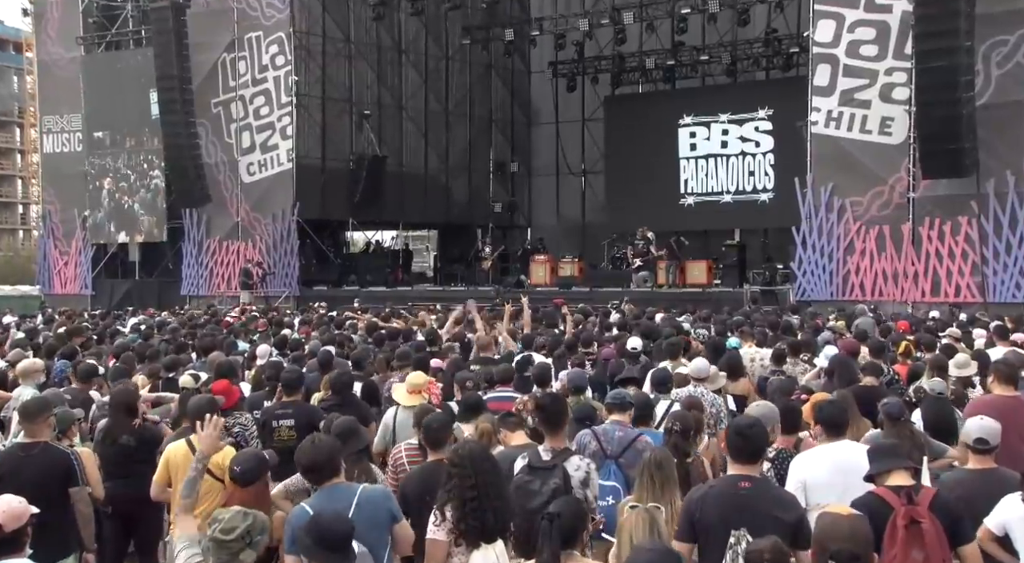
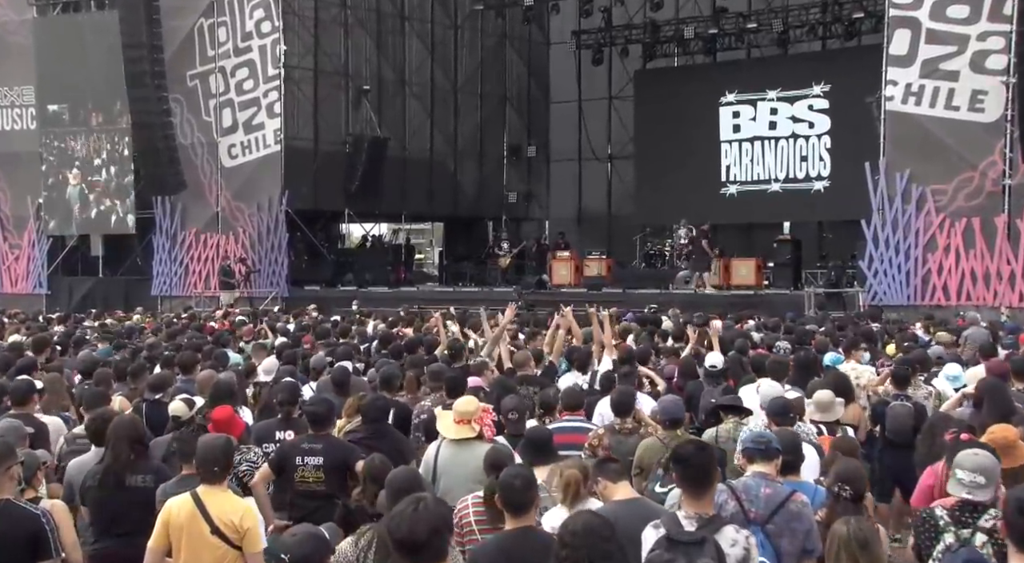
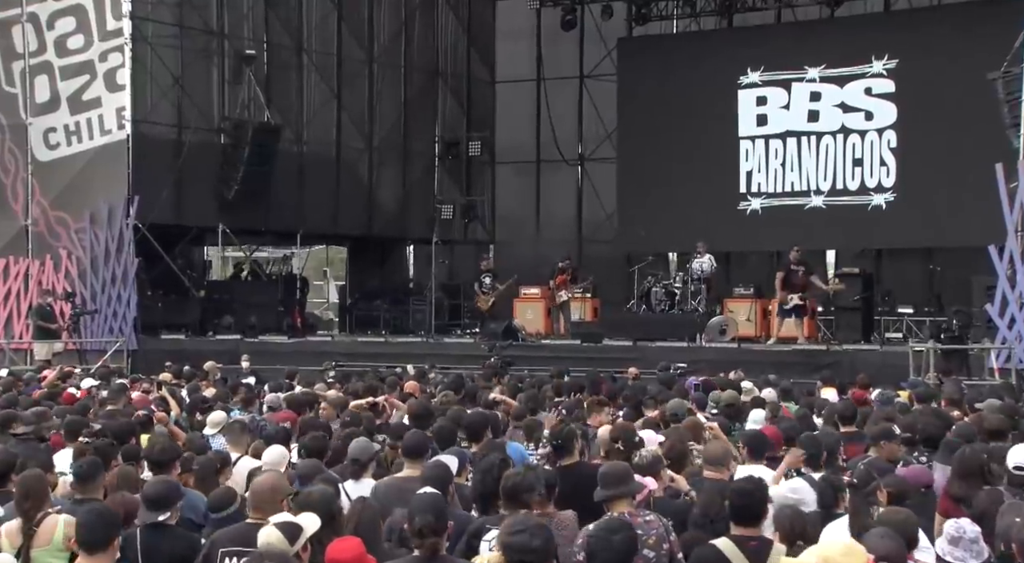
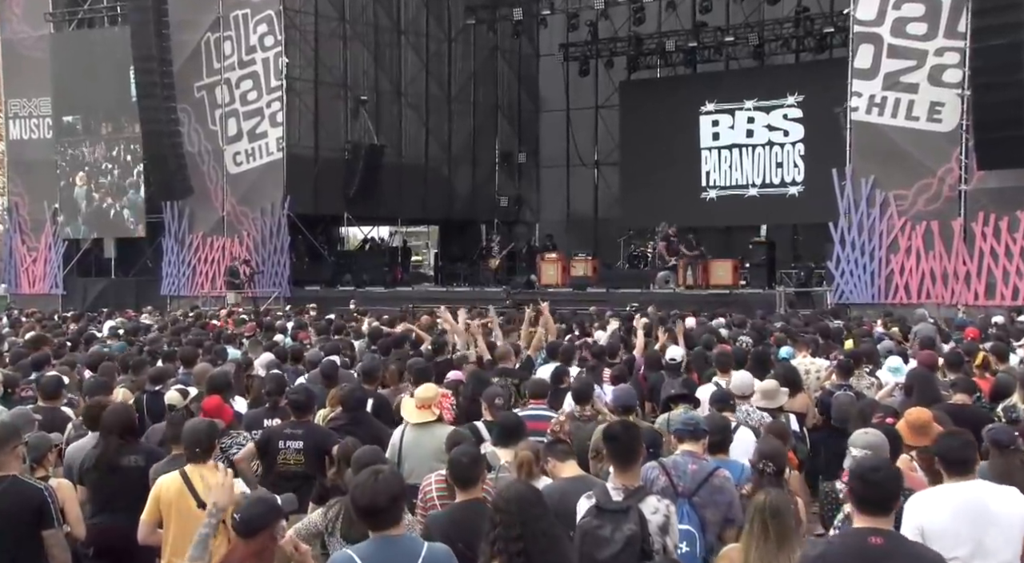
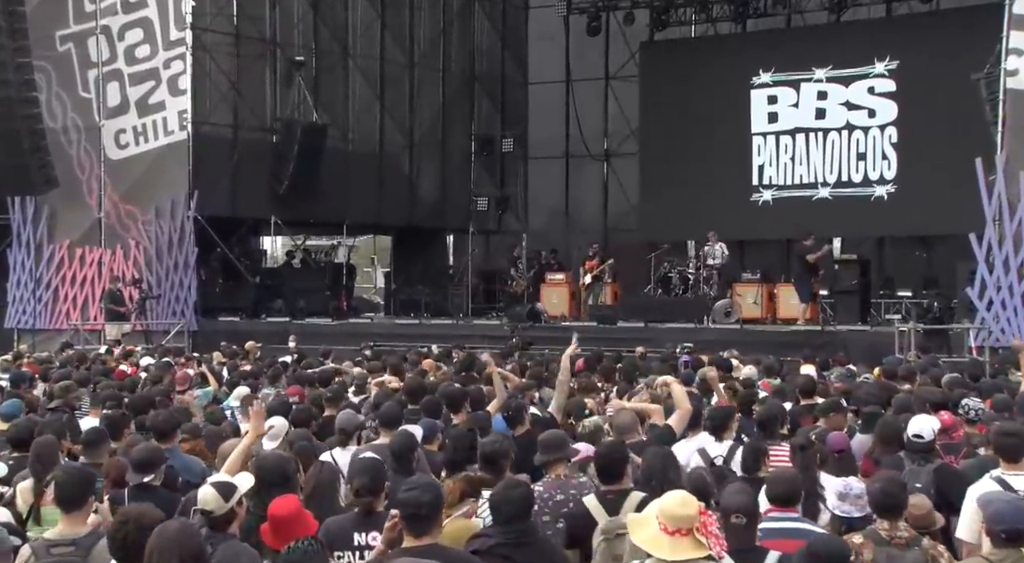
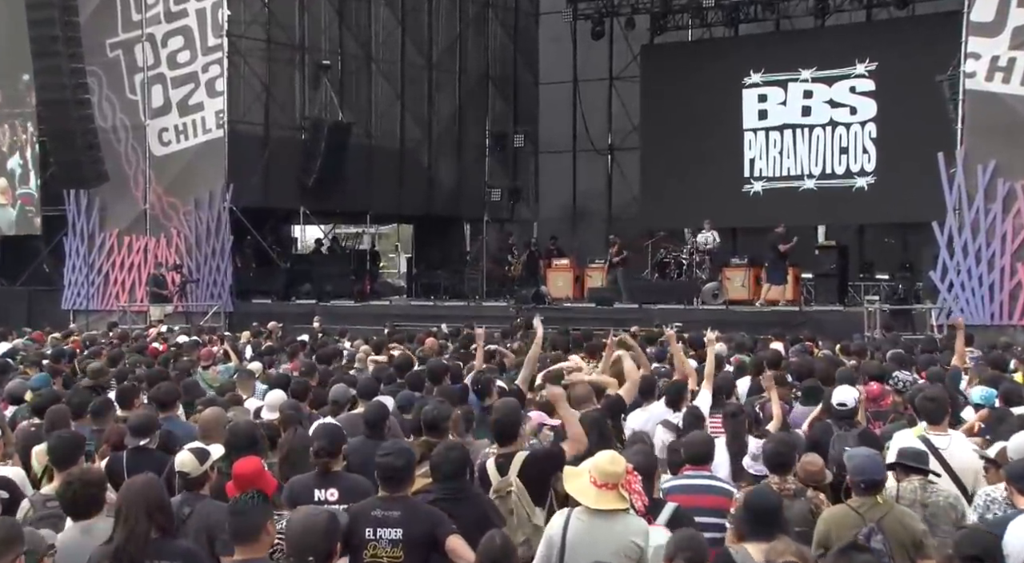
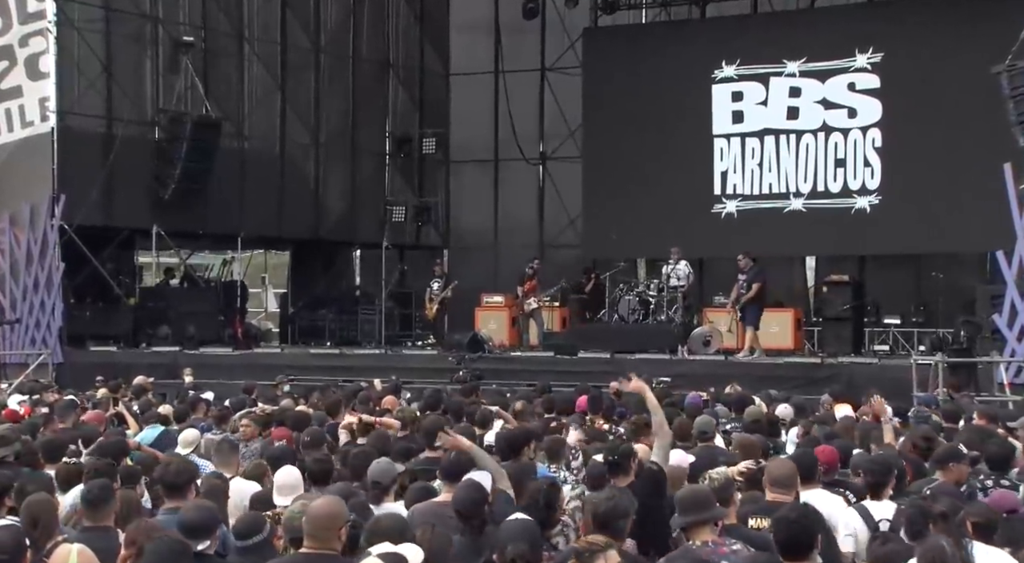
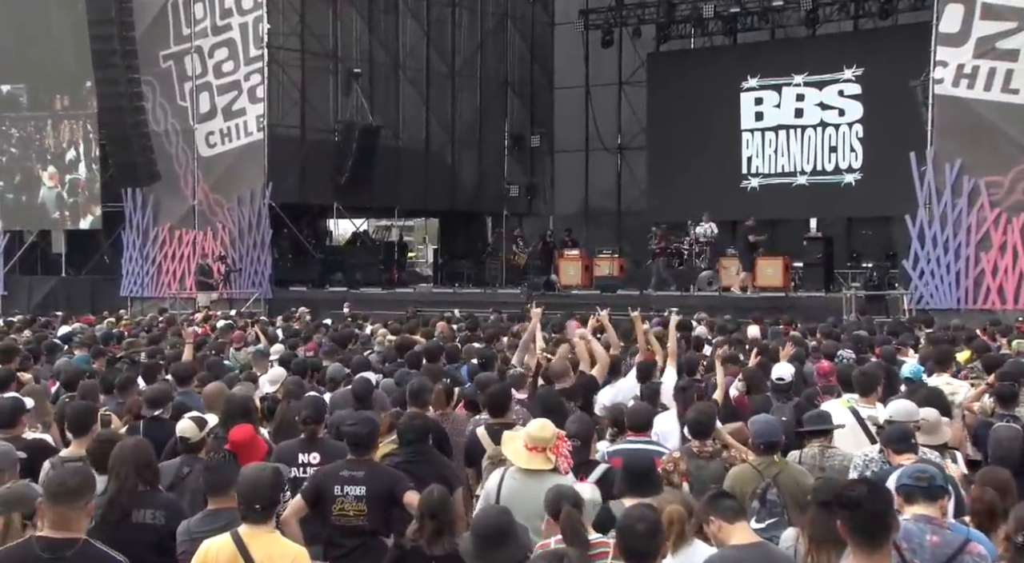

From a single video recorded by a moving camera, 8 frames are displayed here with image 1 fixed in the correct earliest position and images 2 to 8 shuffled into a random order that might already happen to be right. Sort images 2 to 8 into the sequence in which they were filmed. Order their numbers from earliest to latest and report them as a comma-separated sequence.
4, 2, 8, 6, 5, 3, 7
